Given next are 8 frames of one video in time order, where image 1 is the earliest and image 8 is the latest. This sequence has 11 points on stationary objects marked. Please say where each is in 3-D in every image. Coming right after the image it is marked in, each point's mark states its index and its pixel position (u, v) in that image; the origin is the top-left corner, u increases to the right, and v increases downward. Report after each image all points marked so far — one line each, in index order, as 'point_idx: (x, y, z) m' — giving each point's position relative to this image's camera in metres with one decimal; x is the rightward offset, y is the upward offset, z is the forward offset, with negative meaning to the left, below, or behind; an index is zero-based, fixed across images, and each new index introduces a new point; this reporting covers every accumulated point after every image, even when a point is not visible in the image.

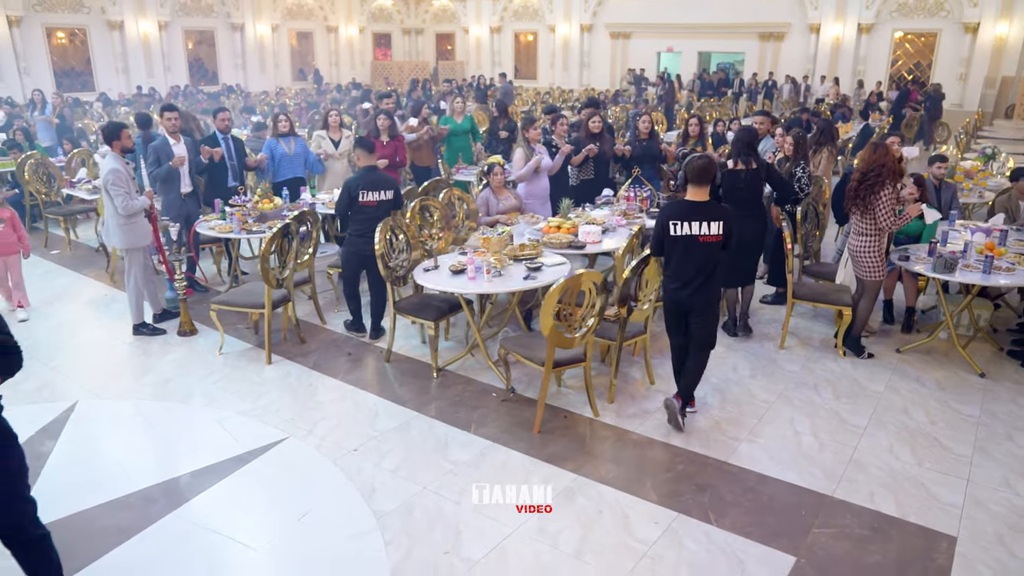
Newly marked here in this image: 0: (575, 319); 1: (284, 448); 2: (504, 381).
0: (+0.4, -0.1, +3.8) m
1: (-1.0, -0.7, +3.5) m
2: (+0.1, -0.5, +4.1) m
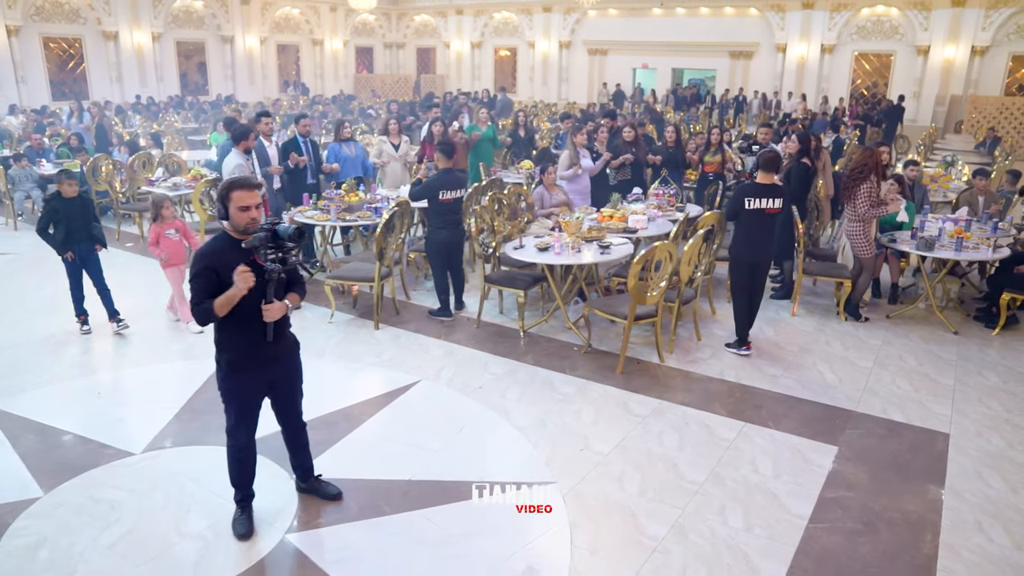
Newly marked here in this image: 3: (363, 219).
0: (+0.9, 0.0, +4.7) m
1: (-0.5, -0.6, +4.4) m
2: (+0.5, -0.3, +5.1) m
3: (-1.1, +0.5, +6.0) m
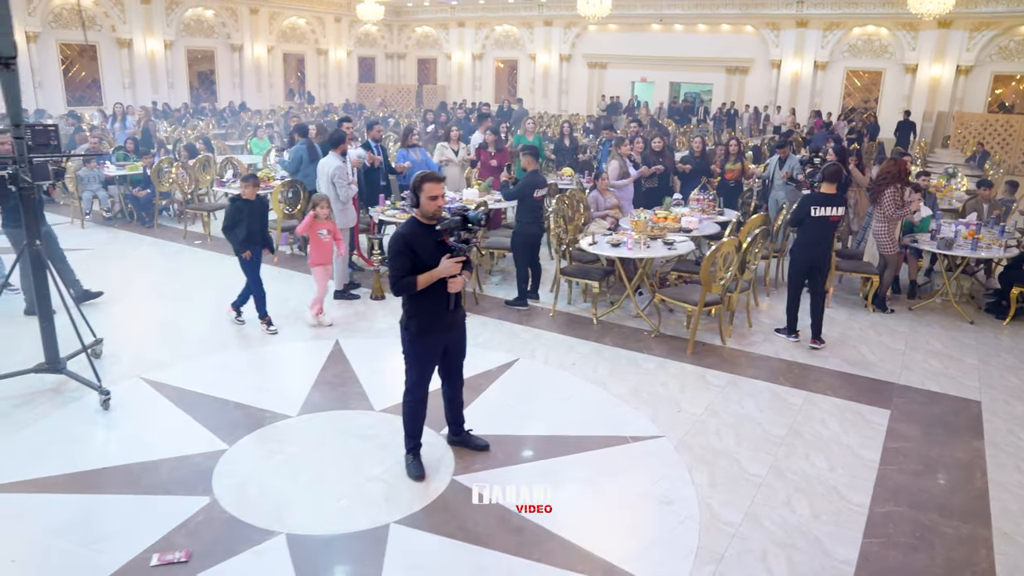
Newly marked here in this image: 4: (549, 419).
0: (+1.4, +0.1, +5.4) m
1: (+0.1, -0.5, +5.0) m
2: (+1.1, -0.3, +5.7) m
3: (-0.6, +0.6, +6.6) m
4: (+0.2, -0.7, +4.4) m
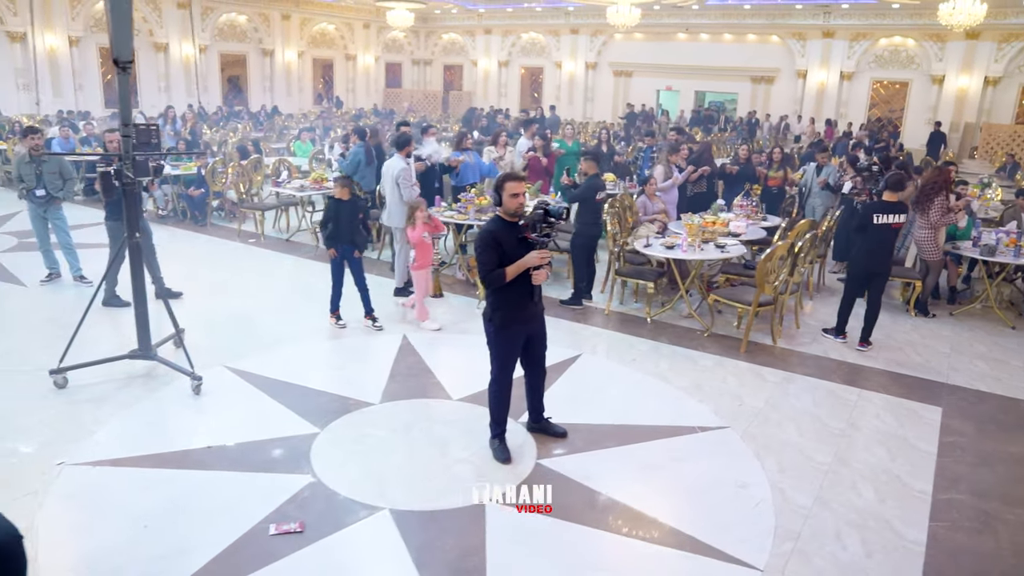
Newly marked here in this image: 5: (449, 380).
0: (+1.9, +0.1, +5.6) m
1: (+0.5, -0.5, +5.2) m
2: (+1.5, -0.3, +5.9) m
3: (-0.2, +0.6, +6.8) m
4: (+0.7, -0.7, +4.6) m
5: (-0.3, -0.6, +4.9) m
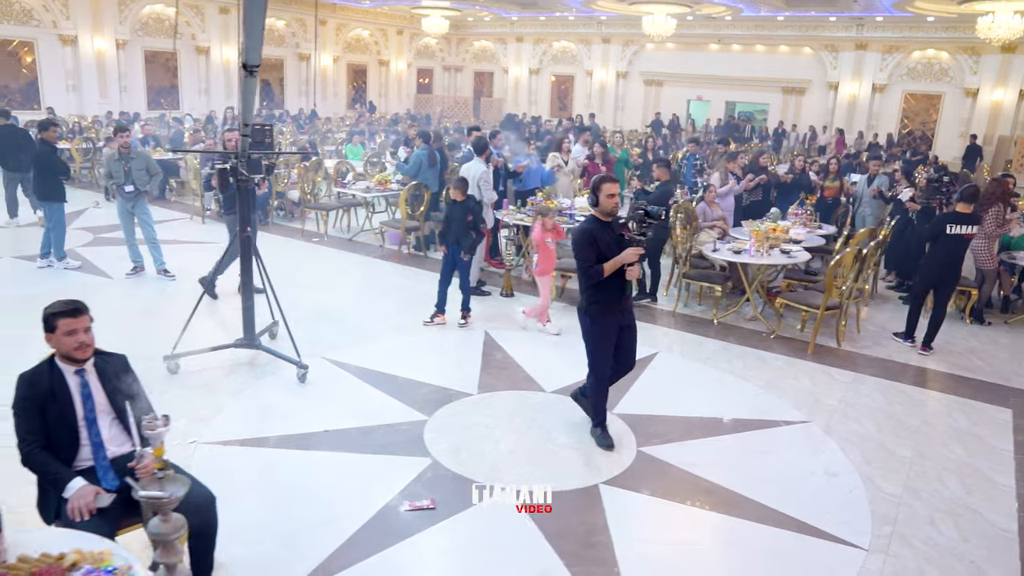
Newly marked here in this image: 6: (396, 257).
0: (+2.5, +0.1, +5.8) m
1: (+1.0, -0.5, +5.4) m
2: (+2.1, -0.3, +6.1) m
3: (+0.4, +0.6, +7.1) m
4: (+1.2, -0.7, +4.8) m
5: (+0.2, -0.6, +5.1) m
6: (-1.2, +0.3, +8.0) m
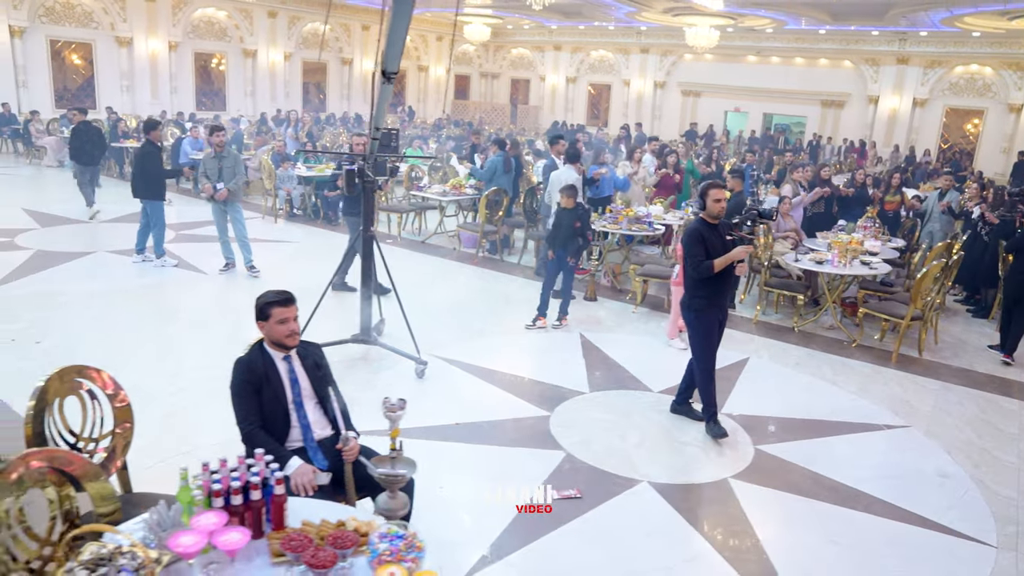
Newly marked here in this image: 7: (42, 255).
0: (+3.2, 0.0, +5.9) m
1: (+1.8, -0.5, +5.6) m
2: (+2.8, -0.4, +6.3) m
3: (+1.2, +0.5, +7.2) m
4: (+1.9, -0.8, +5.0) m
5: (+0.9, -0.6, +5.3) m
6: (-0.4, +0.3, +8.2) m
7: (-4.7, +0.3, +7.8) m
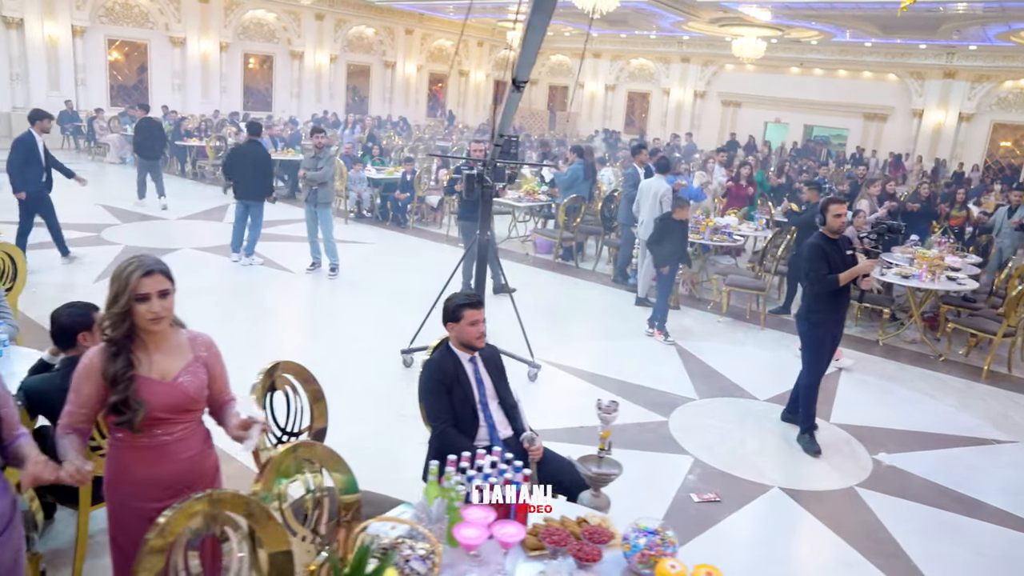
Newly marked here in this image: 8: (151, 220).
0: (+3.9, -0.2, +6.0) m
1: (+2.5, -0.6, +5.7) m
2: (+3.6, -0.5, +6.3) m
3: (+2.0, +0.5, +7.3) m
4: (+2.6, -0.9, +5.0) m
5: (+1.7, -0.7, +5.3) m
6: (+0.4, +0.3, +8.3) m
7: (-3.9, +0.4, +8.0) m
8: (-4.5, +0.8, +9.5) m
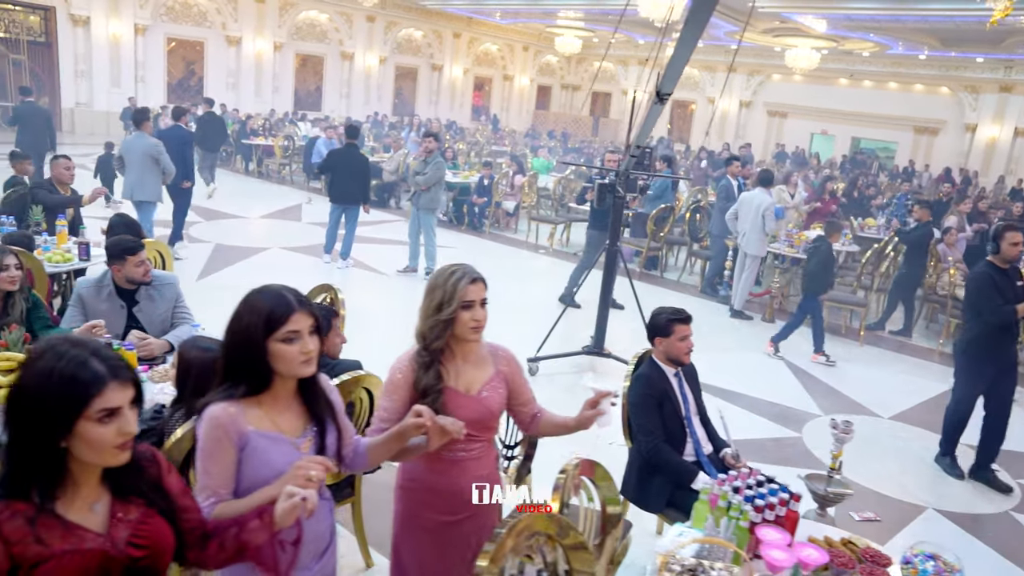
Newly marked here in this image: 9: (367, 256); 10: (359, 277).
0: (+4.8, -0.3, +5.9) m
1: (+3.3, -0.8, +5.6) m
2: (+4.4, -0.7, +6.2) m
3: (+2.9, +0.3, +7.3) m
4: (+3.4, -1.0, +5.0) m
5: (+2.5, -0.8, +5.3) m
6: (+1.3, +0.2, +8.3) m
7: (-3.0, +0.4, +8.1) m
8: (-3.5, +0.9, +9.6) m
9: (-1.6, +0.3, +8.2) m
10: (-1.5, +0.1, +7.5) m
